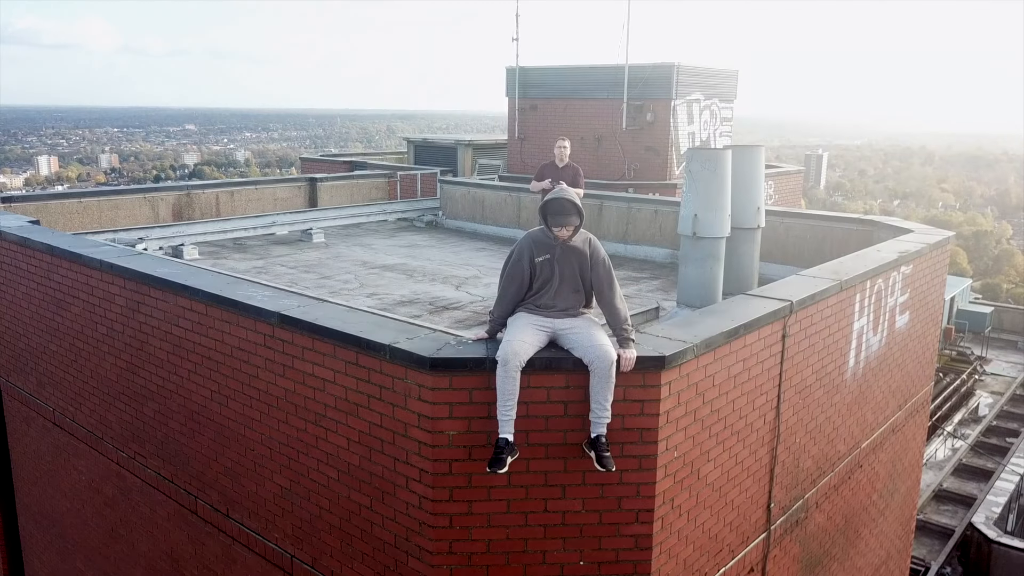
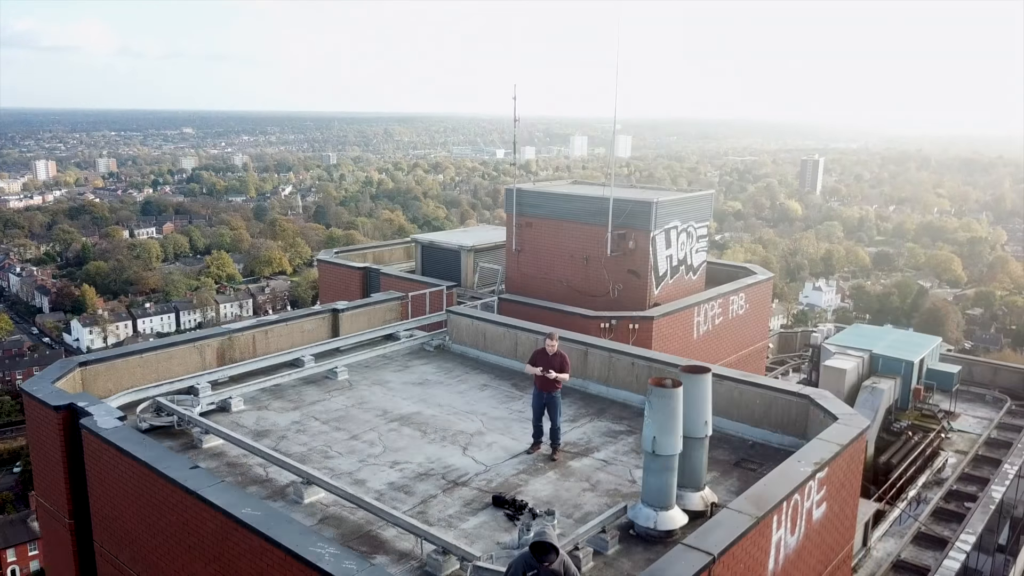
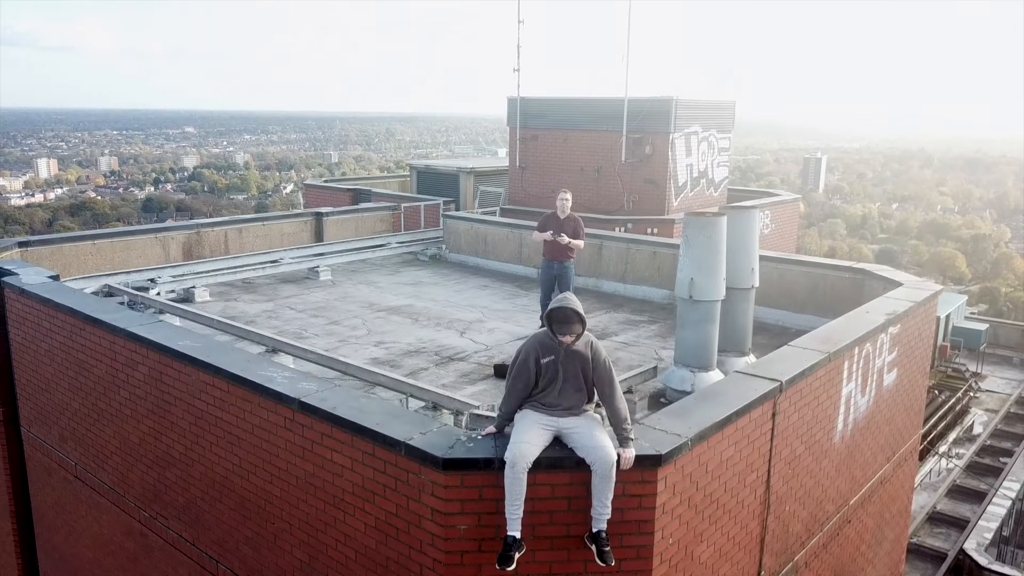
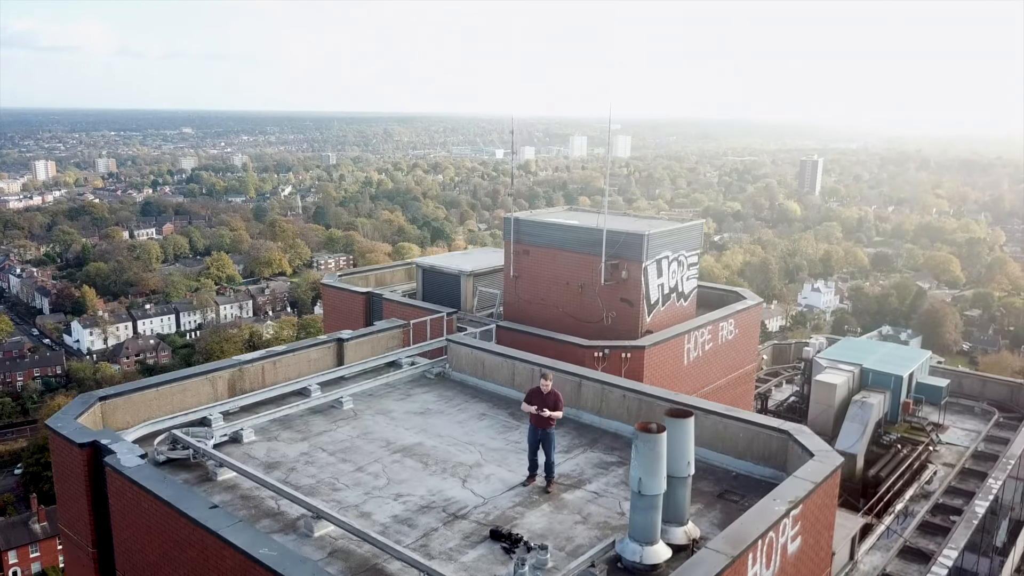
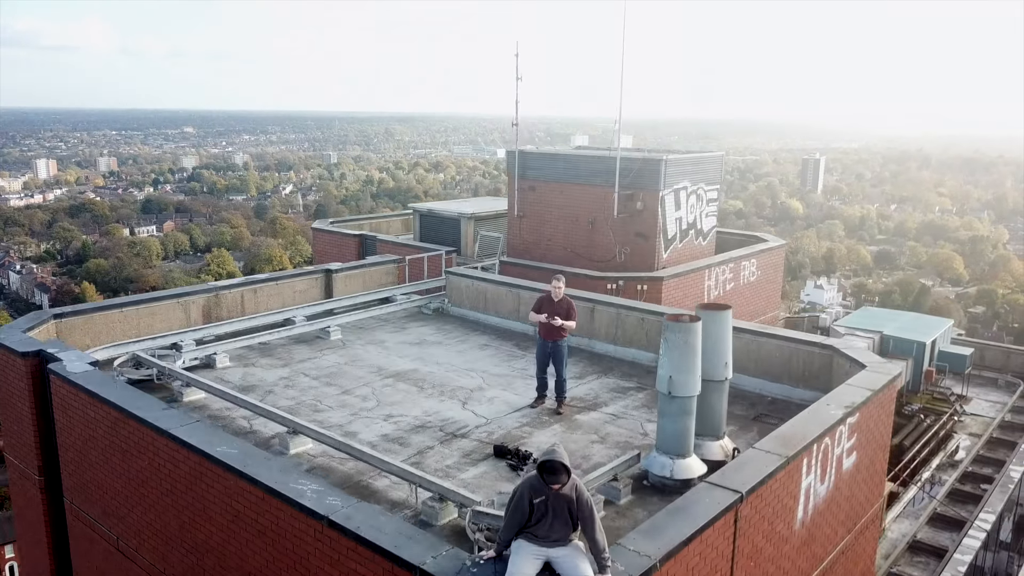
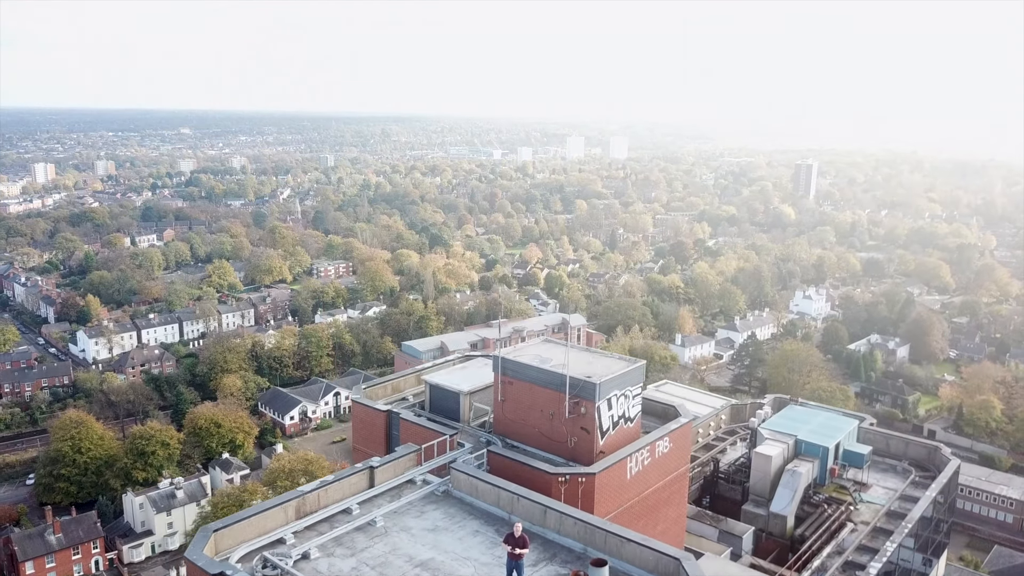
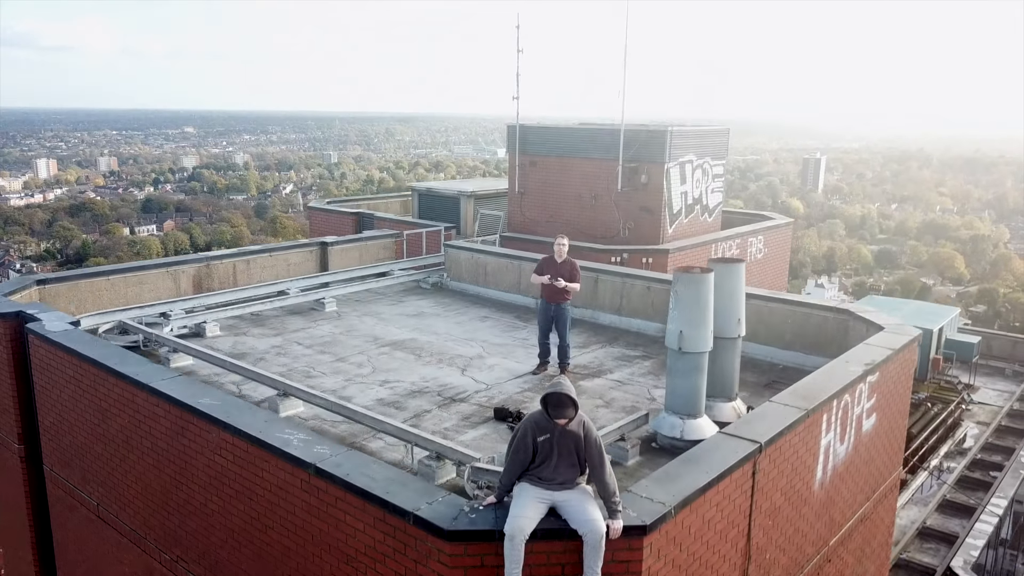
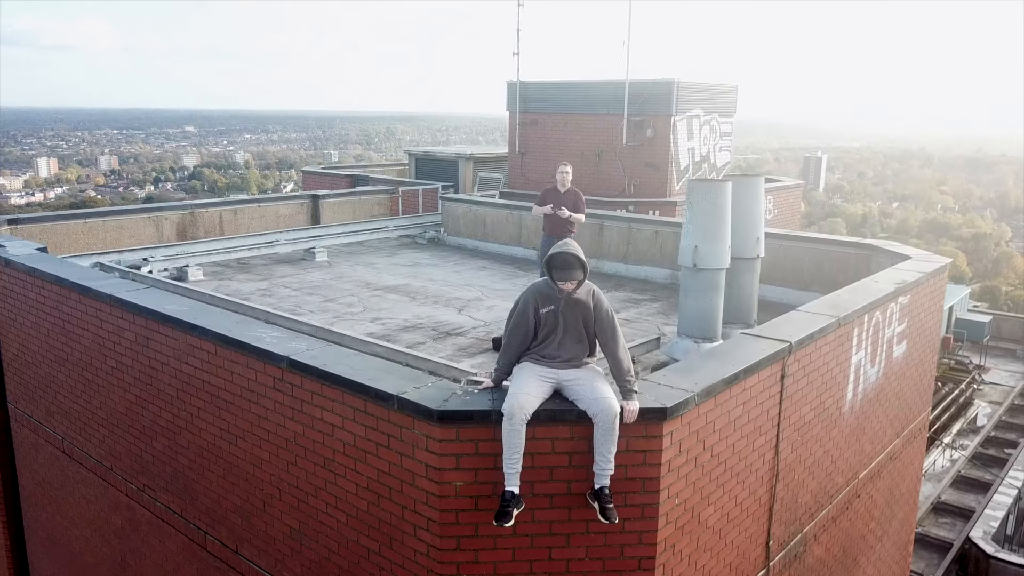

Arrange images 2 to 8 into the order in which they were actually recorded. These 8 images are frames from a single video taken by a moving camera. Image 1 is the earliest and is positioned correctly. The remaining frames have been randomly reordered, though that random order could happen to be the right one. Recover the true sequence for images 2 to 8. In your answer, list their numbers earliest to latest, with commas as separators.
8, 3, 7, 5, 2, 4, 6
